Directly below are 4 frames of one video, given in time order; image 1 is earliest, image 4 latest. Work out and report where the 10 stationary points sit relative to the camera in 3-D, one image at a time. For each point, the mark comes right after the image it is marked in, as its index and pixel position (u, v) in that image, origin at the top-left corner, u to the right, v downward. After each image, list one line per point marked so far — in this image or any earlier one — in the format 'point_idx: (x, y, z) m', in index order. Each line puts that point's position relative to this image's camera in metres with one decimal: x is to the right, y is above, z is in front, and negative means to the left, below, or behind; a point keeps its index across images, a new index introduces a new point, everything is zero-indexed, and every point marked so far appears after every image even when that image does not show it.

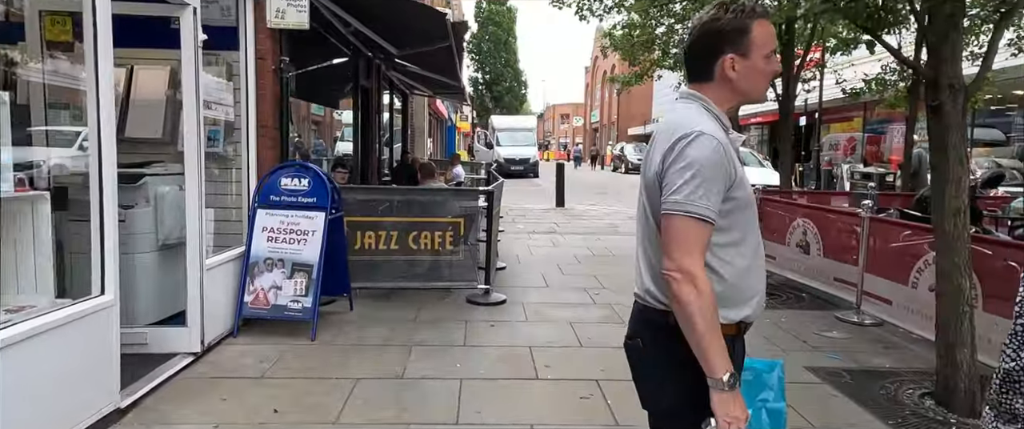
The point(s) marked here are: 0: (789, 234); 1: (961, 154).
0: (+3.0, -0.2, +7.0) m
1: (+2.7, +0.4, +4.0) m
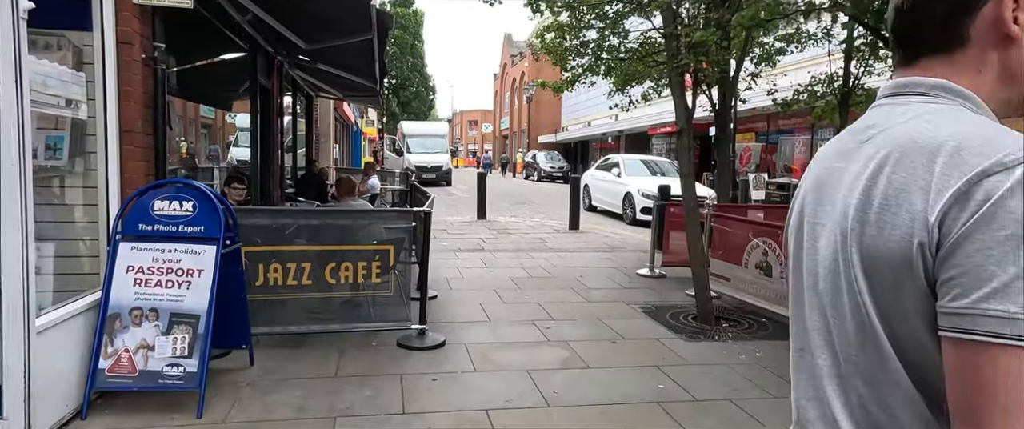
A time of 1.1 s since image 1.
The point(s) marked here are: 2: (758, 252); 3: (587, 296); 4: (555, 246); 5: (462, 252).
0: (+2.3, -0.4, +6.5) m
1: (+2.5, +0.2, +3.5) m
2: (+2.4, -0.4, +6.3) m
3: (+0.8, -0.8, +6.7) m
4: (+0.7, -0.5, +10.4) m
5: (-0.7, -0.6, +9.4) m
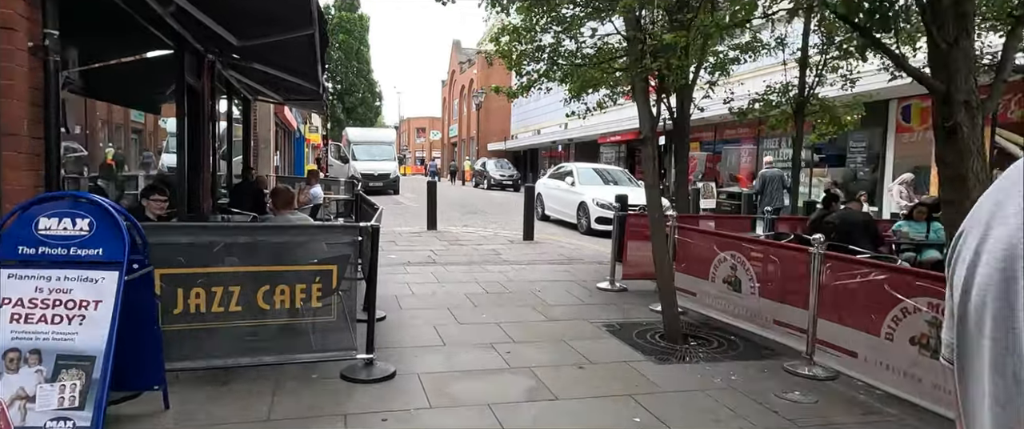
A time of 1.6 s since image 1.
0: (+1.9, -0.5, +6.2) m
1: (+2.3, +0.1, +3.2) m
2: (+2.0, -0.5, +6.0) m
3: (+0.3, -1.0, +6.3) m
4: (0.0, -0.7, +9.9) m
5: (-1.4, -0.7, +8.9) m
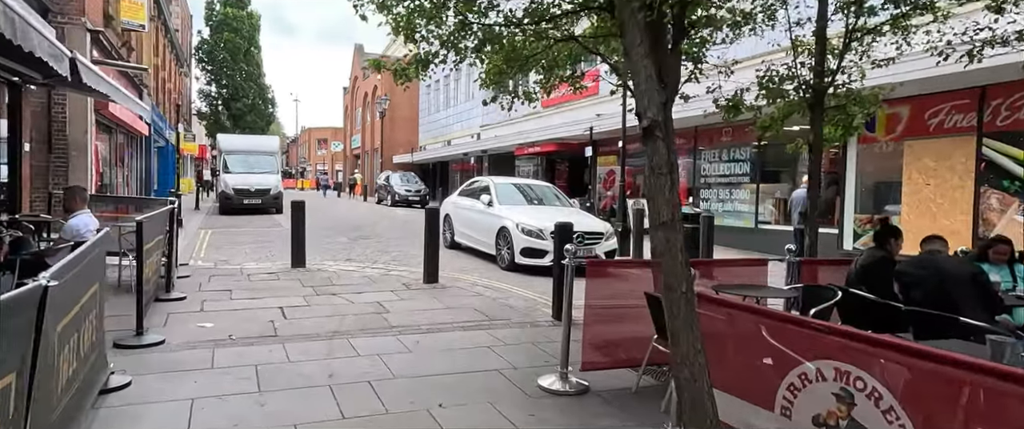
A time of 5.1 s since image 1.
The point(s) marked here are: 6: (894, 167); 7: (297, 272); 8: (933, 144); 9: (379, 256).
0: (+1.3, -0.8, +3.1) m
1: (+2.1, -0.1, +0.2) m
2: (+1.4, -0.8, +2.9) m
3: (-0.3, -1.3, +3.0) m
4: (-1.2, -1.1, +6.6) m
5: (-2.3, -1.1, +5.3) m
6: (+7.2, +0.9, +12.2) m
7: (-3.2, -0.8, +9.6) m
8: (+7.4, +1.3, +11.5) m
9: (-2.4, -0.7, +11.6) m
